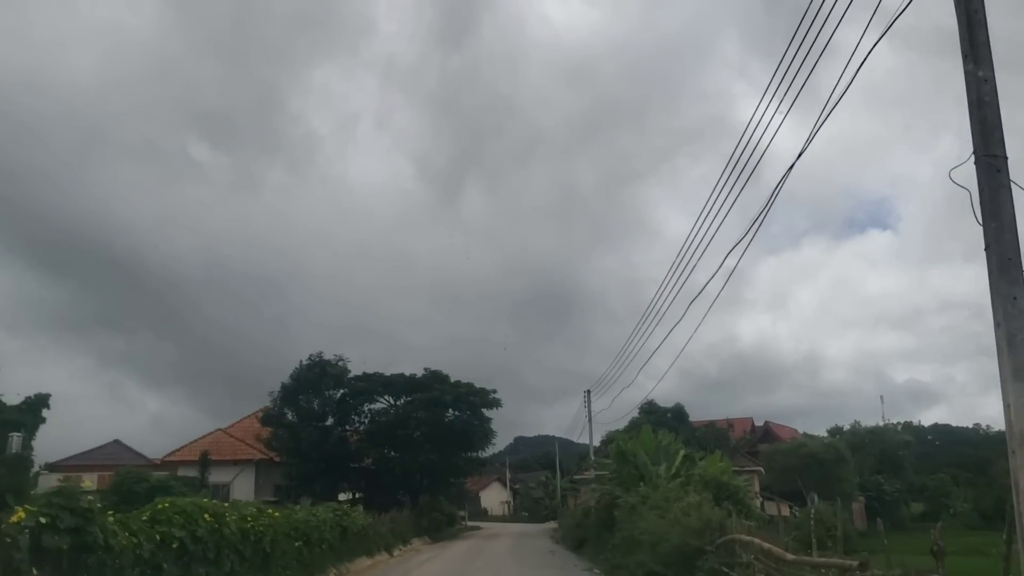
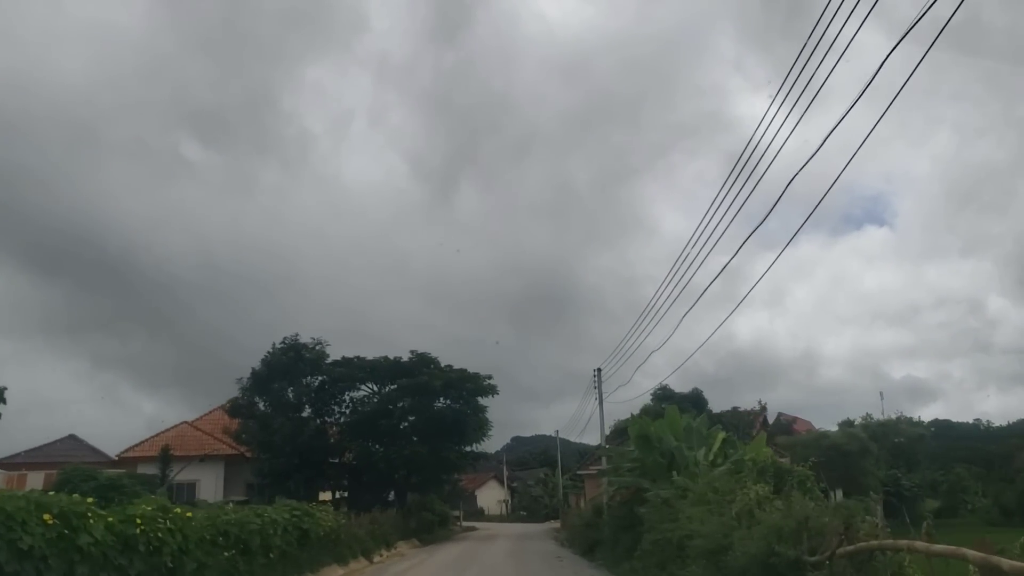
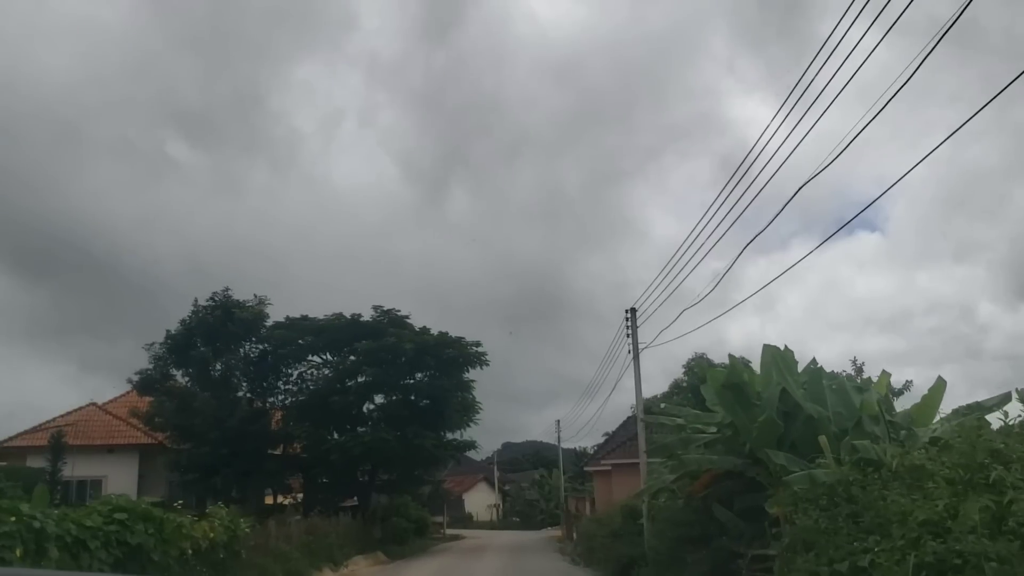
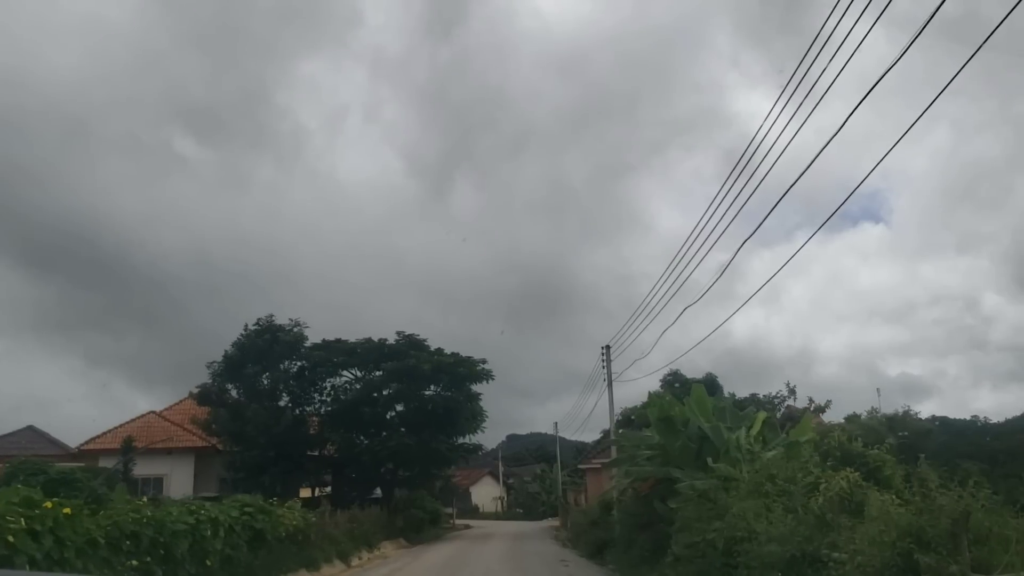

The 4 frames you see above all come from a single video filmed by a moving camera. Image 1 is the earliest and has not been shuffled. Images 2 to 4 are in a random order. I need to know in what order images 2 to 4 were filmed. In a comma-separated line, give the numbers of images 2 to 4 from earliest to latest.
2, 4, 3
